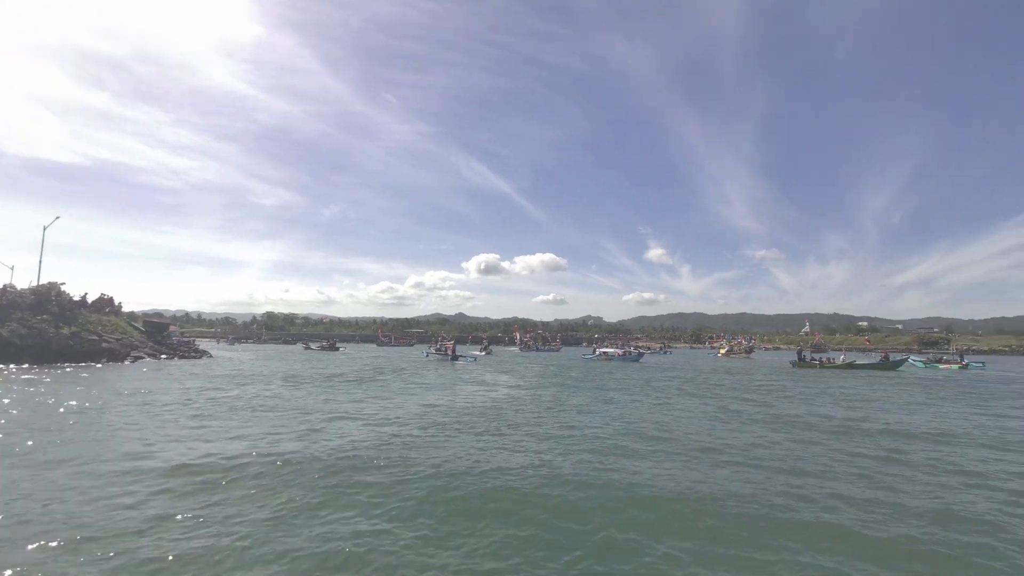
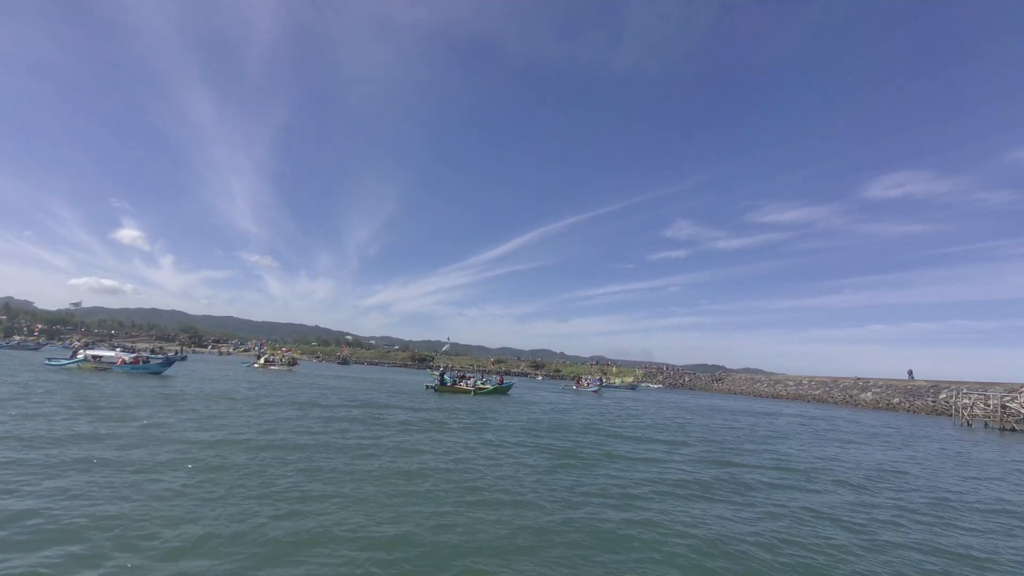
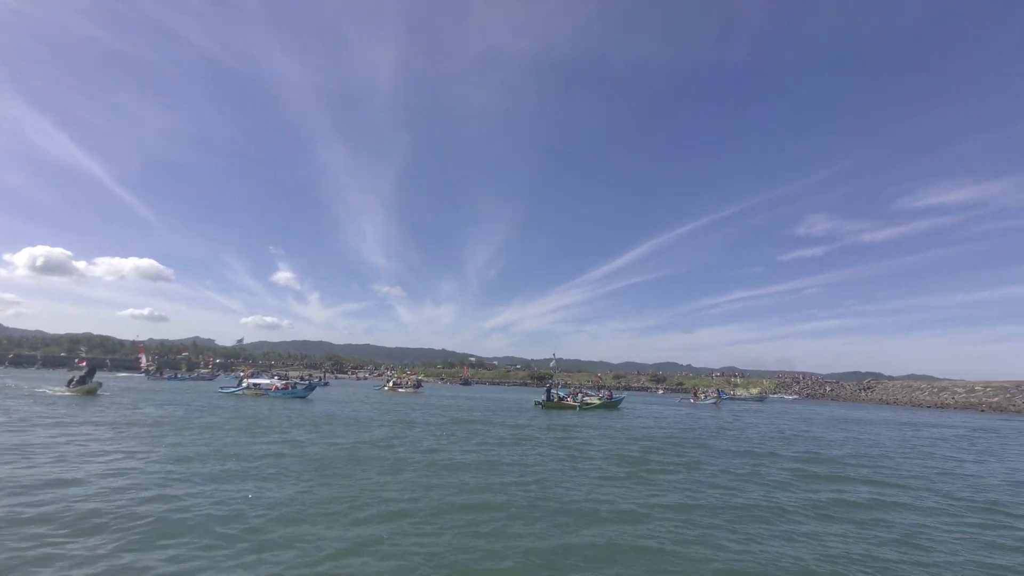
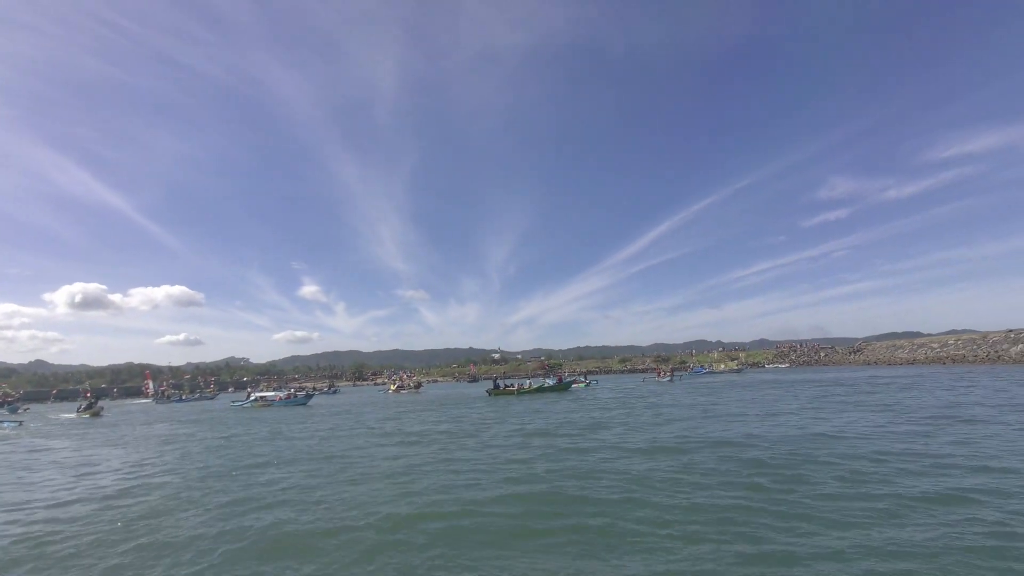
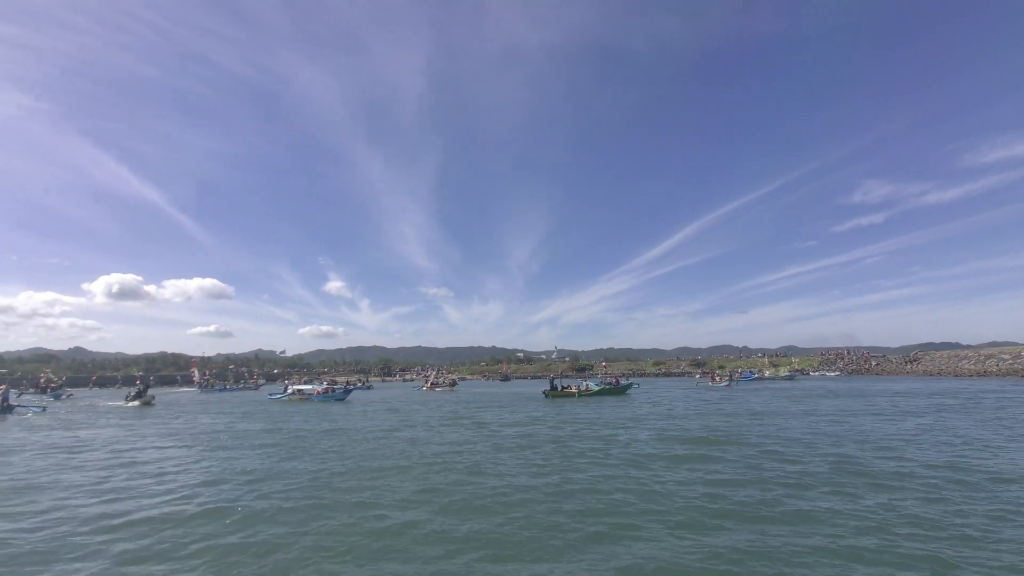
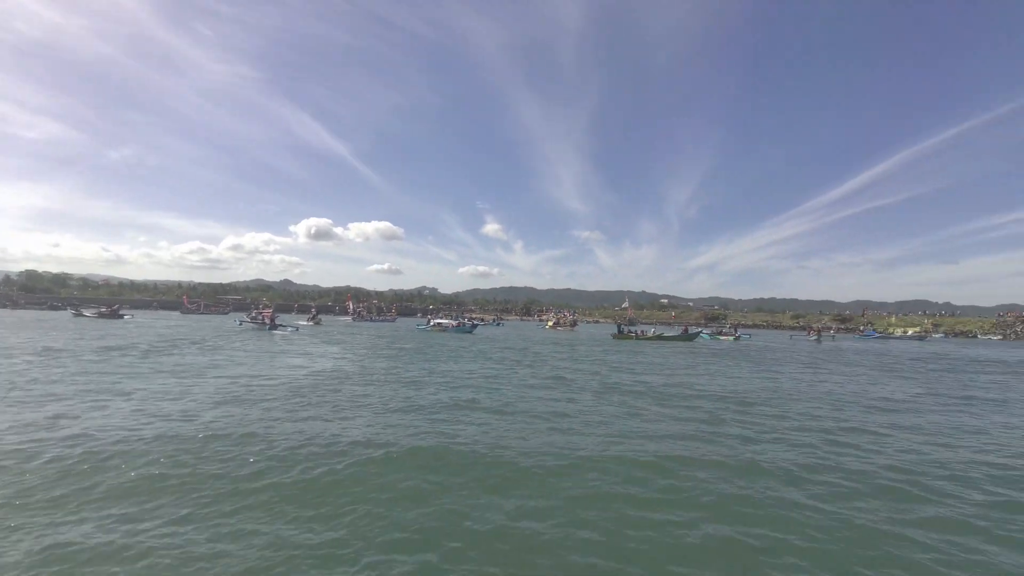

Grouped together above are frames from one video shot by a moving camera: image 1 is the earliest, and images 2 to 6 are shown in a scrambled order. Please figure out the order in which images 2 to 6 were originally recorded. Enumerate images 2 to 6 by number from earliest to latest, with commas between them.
6, 4, 5, 3, 2
